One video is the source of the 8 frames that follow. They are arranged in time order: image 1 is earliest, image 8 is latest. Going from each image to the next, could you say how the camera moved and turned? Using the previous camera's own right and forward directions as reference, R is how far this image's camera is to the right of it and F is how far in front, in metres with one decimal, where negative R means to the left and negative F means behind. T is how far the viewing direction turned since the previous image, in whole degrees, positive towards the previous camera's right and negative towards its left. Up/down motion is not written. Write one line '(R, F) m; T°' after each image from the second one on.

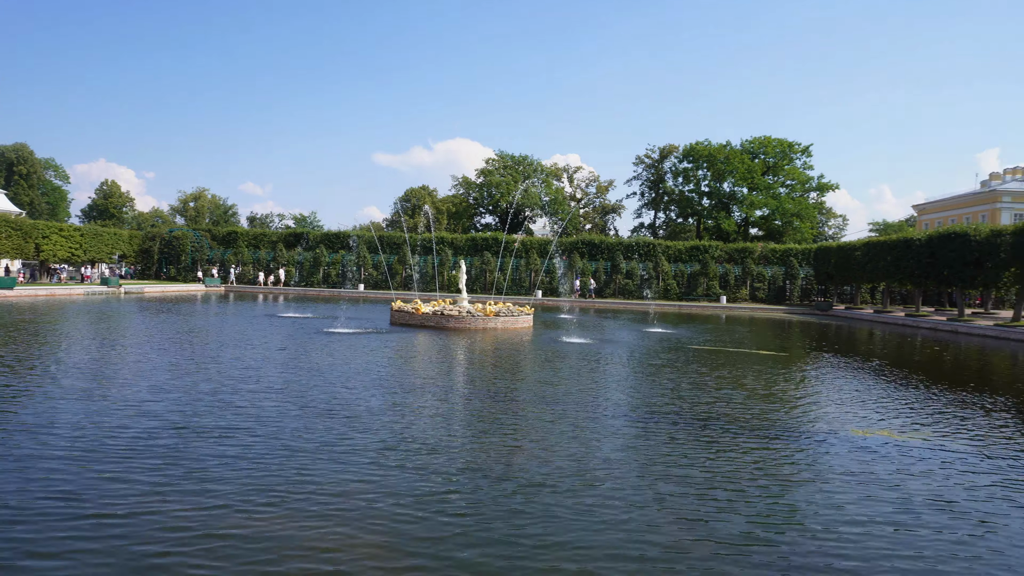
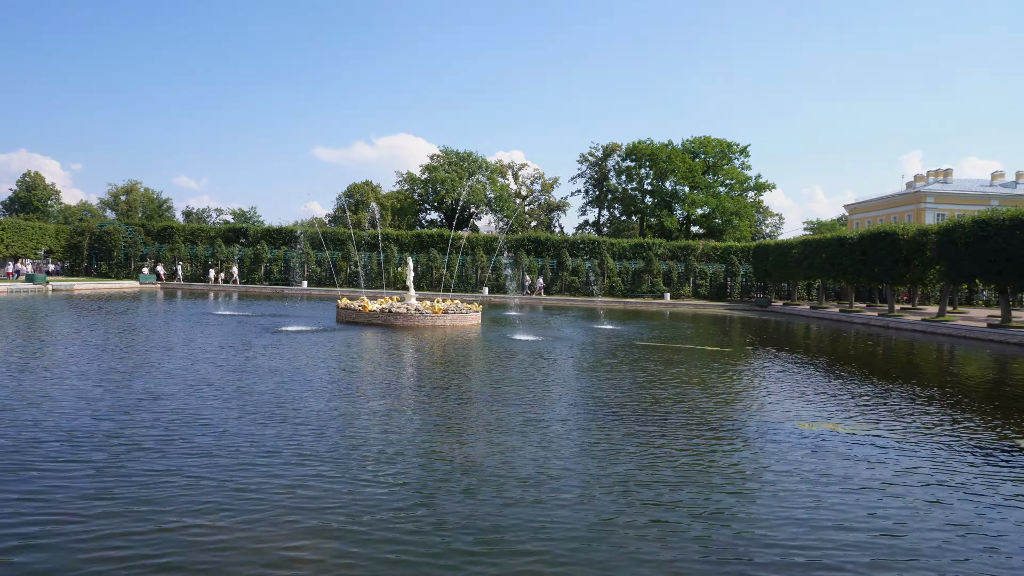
(-0.2, +0.1) m; +4°
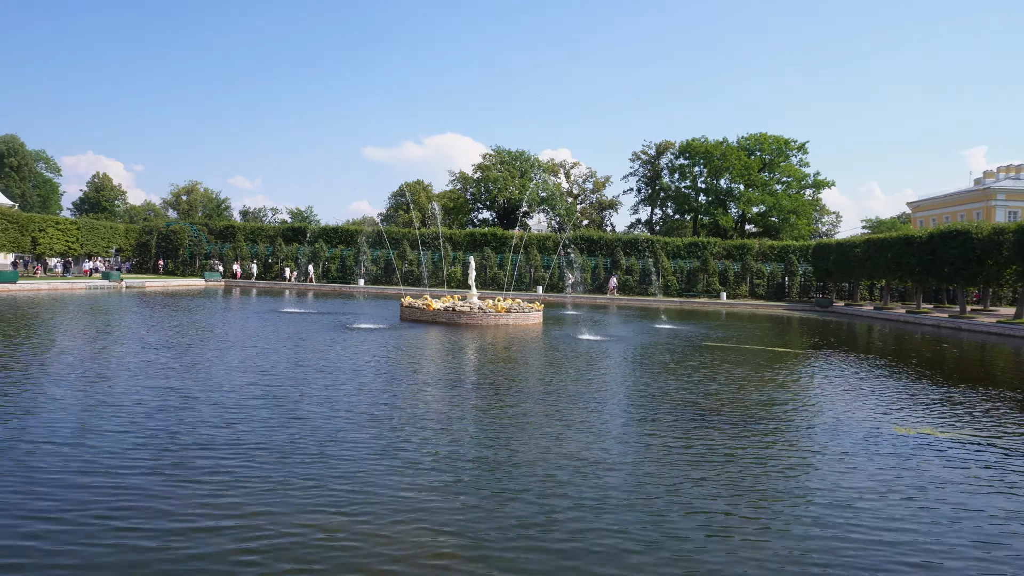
(-0.5, -0.1) m; -4°
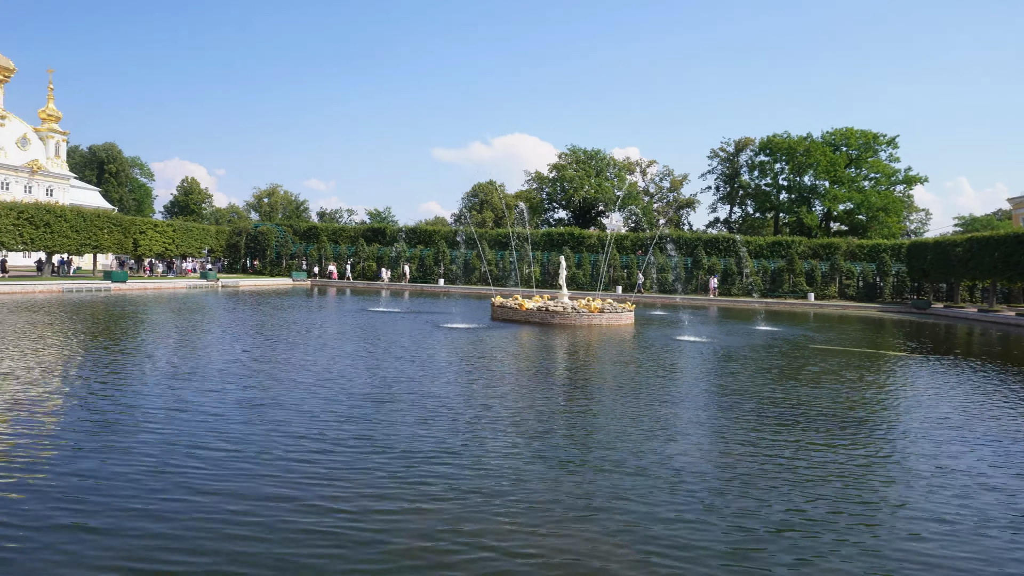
(-0.9, 0.0) m; -5°
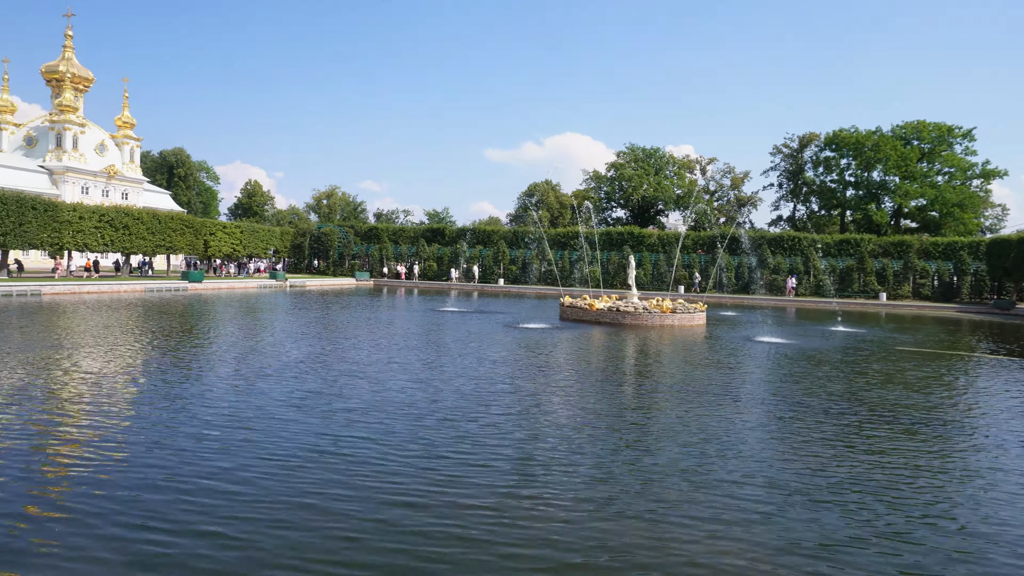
(-0.6, 0.0) m; -4°
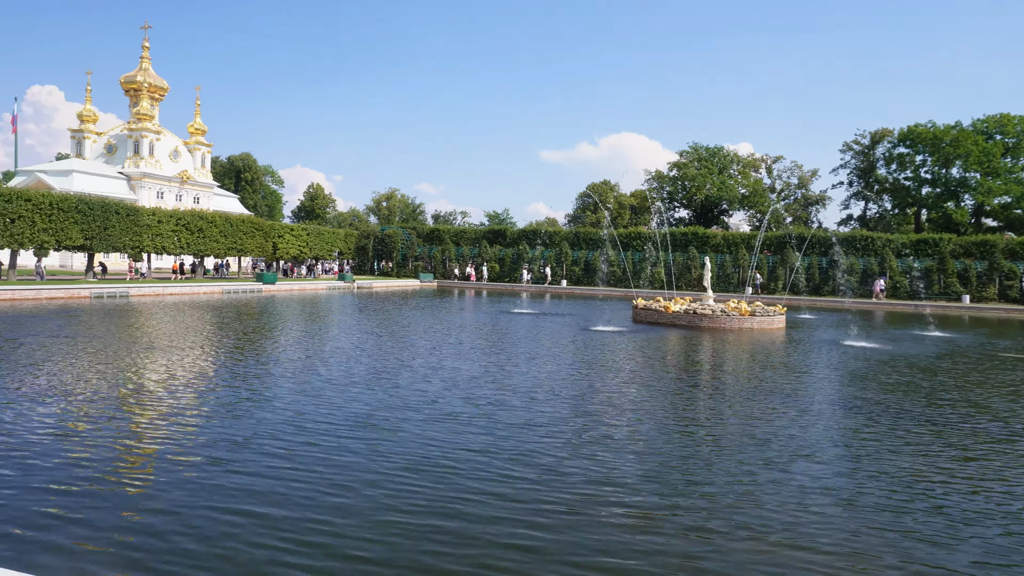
(-0.7, +0.1) m; -4°
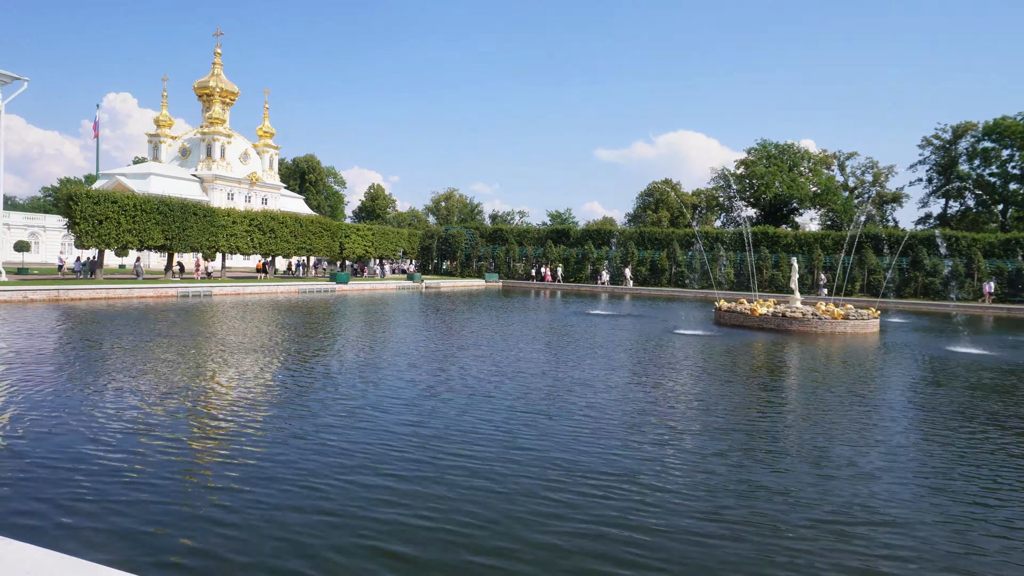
(-0.9, +0.3) m; -4°
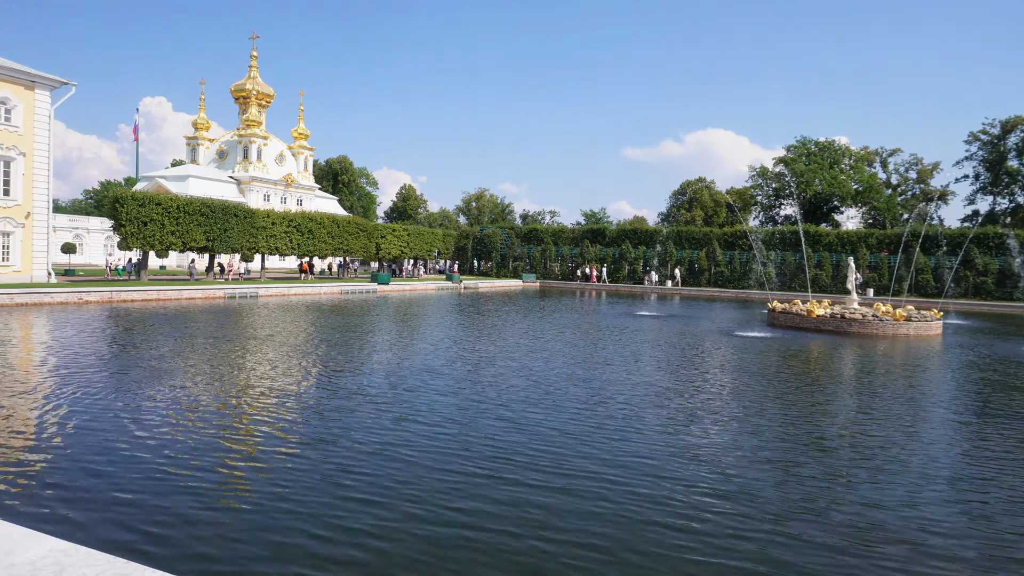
(-0.7, +0.3) m; -2°
